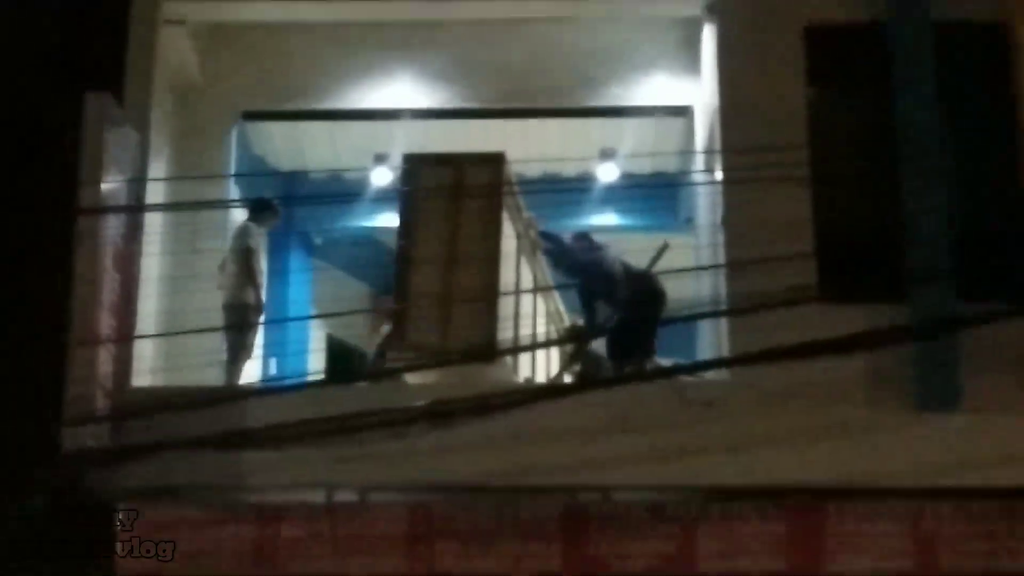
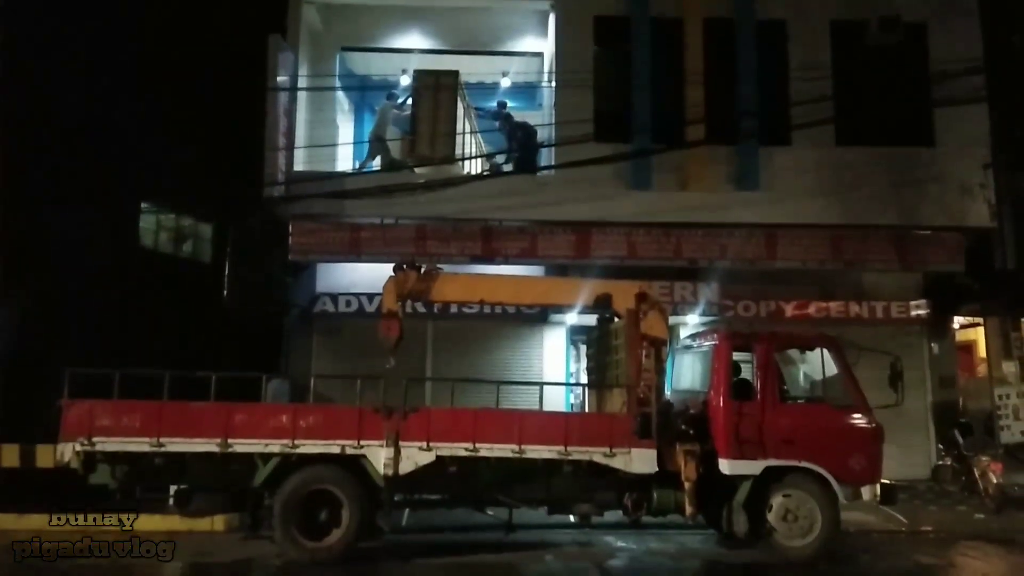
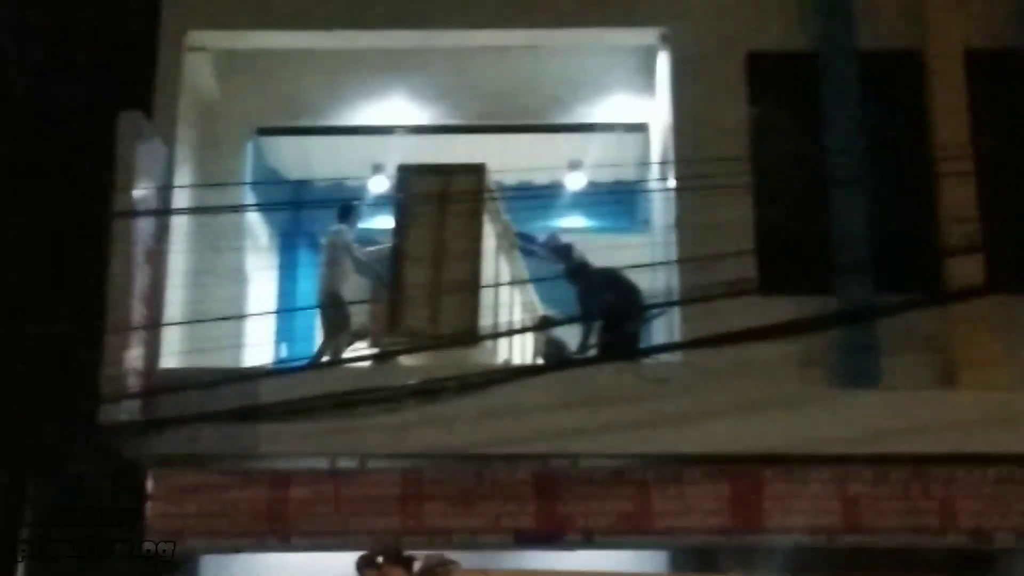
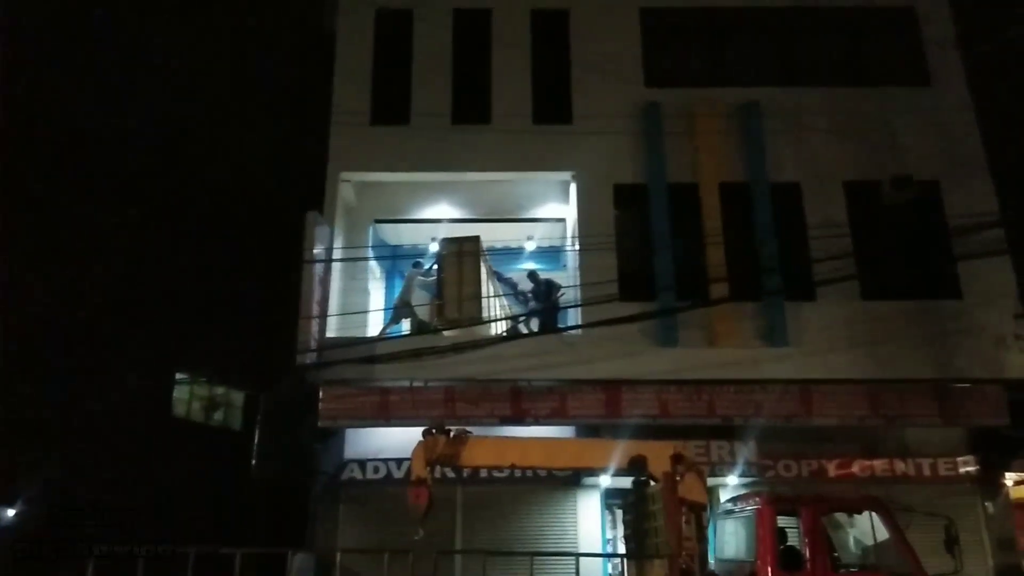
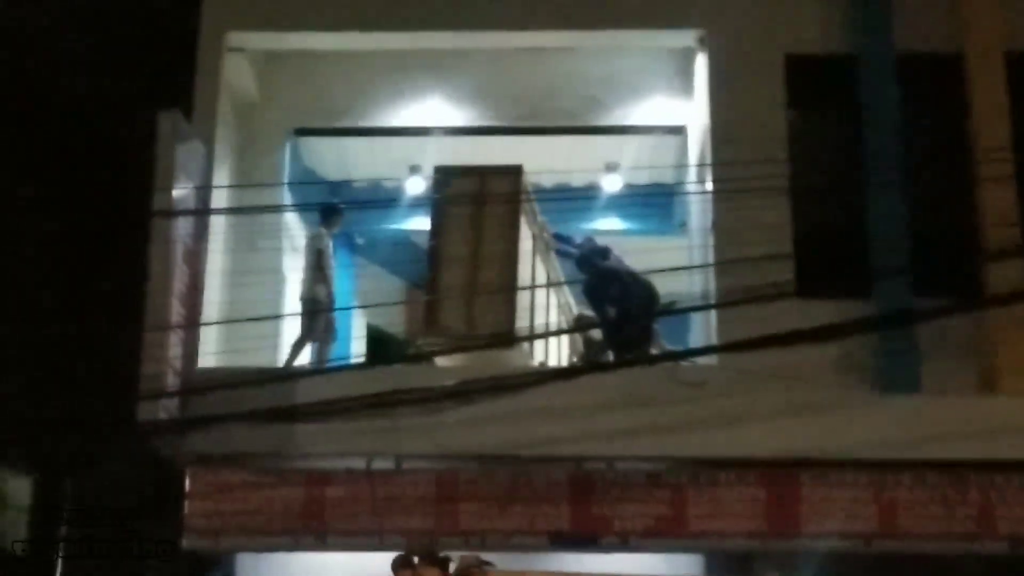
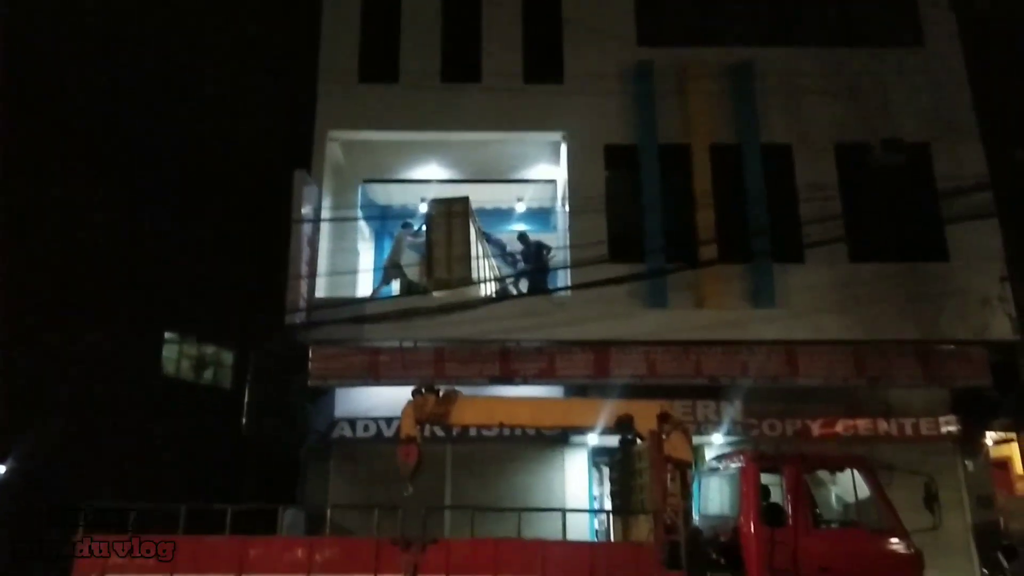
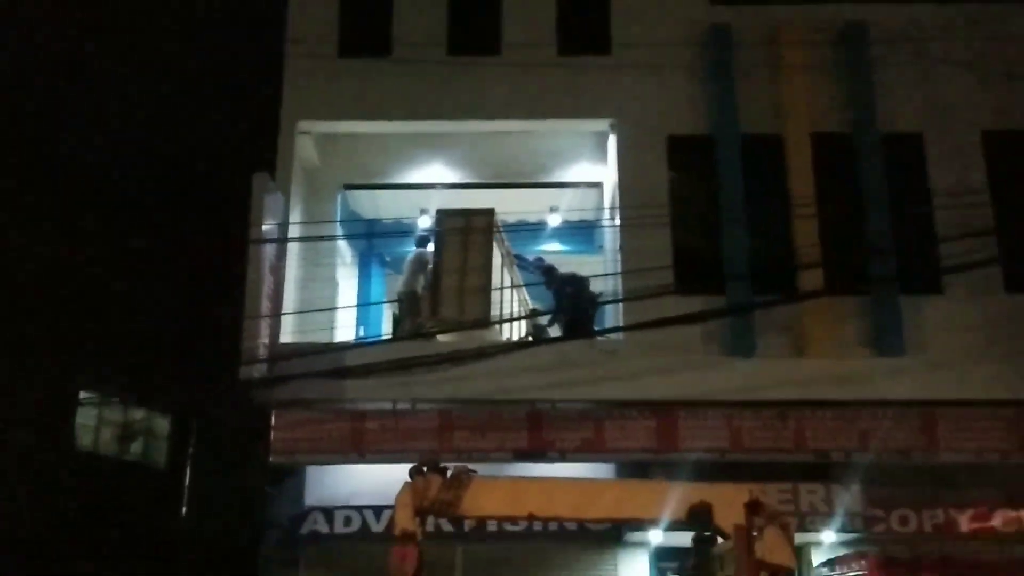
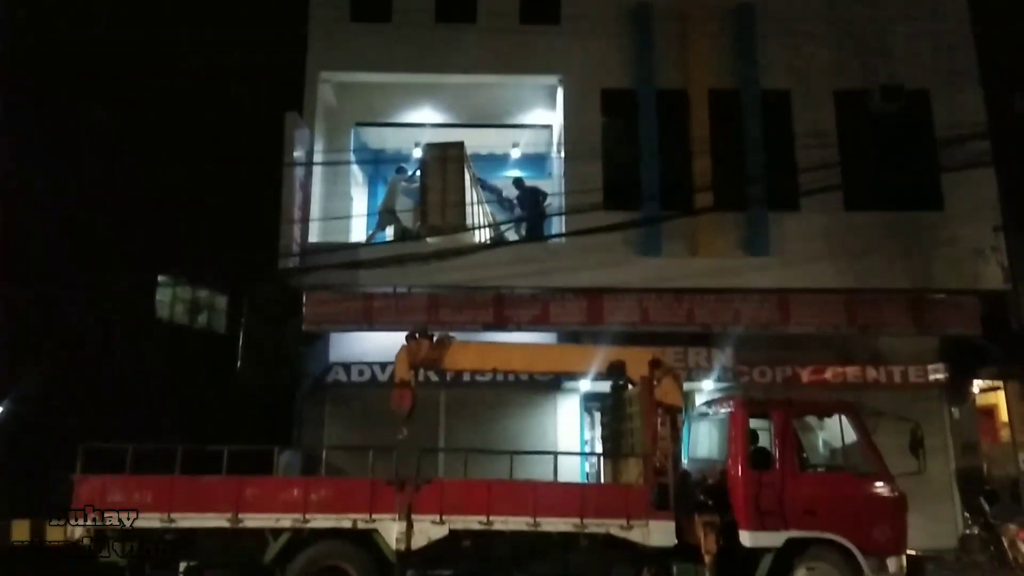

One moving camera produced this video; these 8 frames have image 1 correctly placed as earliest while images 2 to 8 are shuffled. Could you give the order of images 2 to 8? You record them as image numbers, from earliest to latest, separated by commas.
5, 3, 7, 4, 6, 8, 2
